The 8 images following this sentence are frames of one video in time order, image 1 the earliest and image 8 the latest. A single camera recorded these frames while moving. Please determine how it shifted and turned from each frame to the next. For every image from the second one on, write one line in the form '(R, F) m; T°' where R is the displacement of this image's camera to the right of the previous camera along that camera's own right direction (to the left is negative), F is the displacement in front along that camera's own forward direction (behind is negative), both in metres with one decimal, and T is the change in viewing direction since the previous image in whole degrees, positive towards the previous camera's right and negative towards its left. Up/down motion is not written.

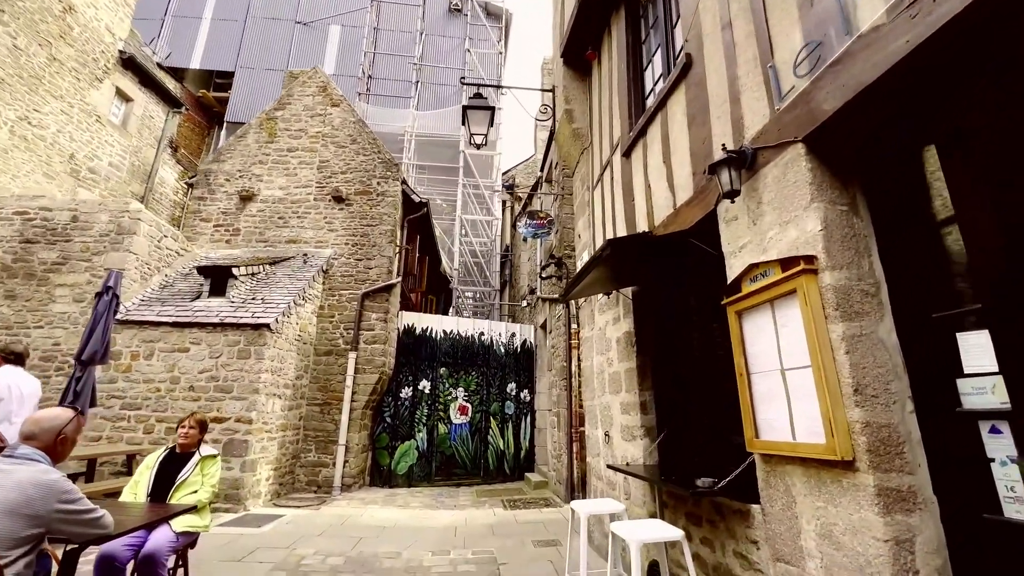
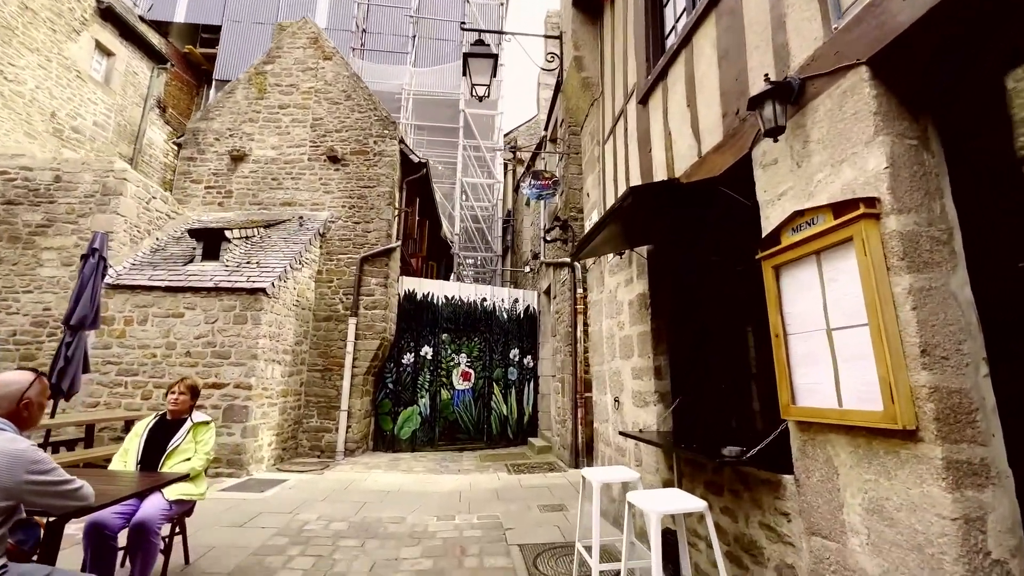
(0.0, +0.2) m; 0°
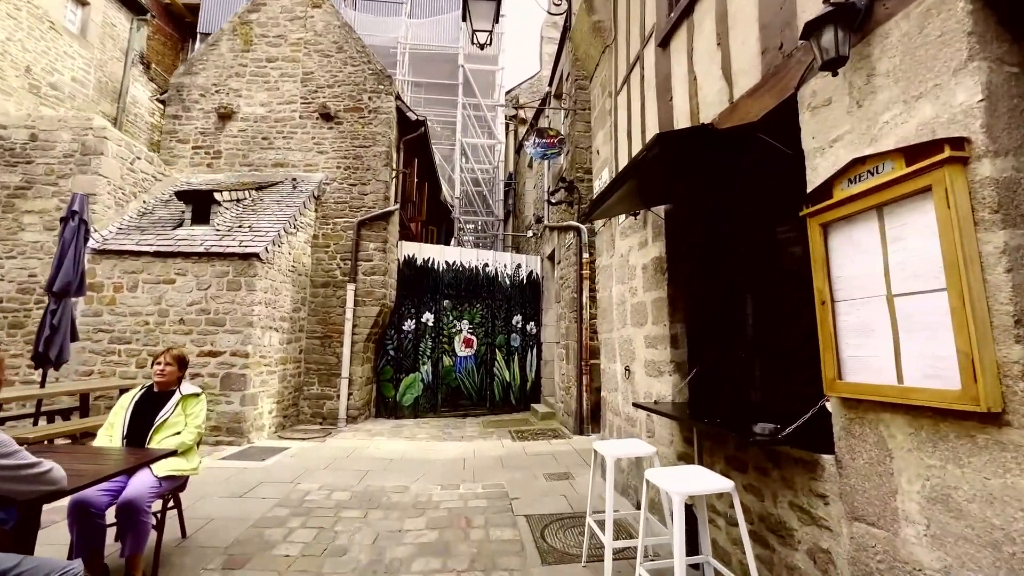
(0.0, +0.2) m; 0°
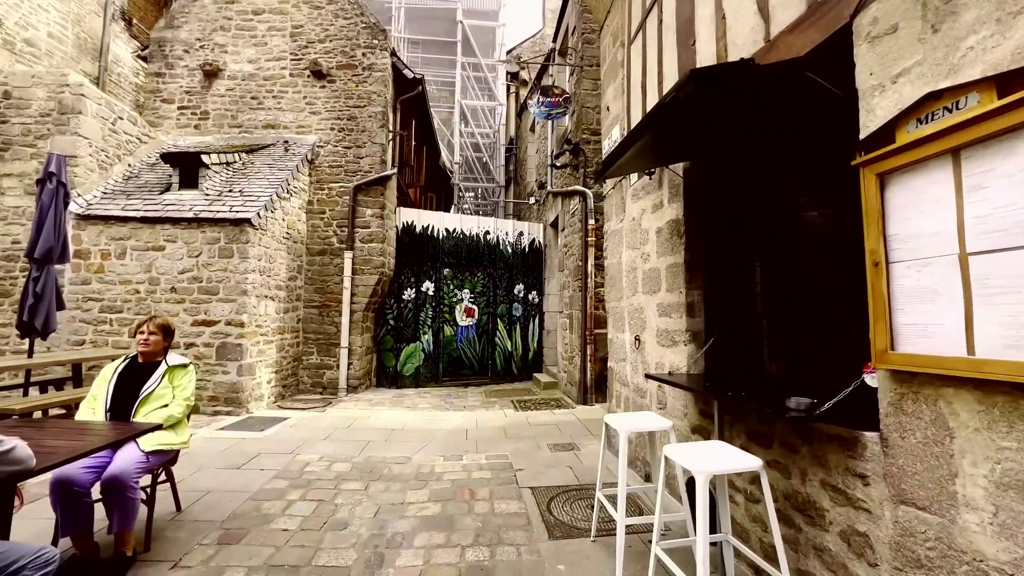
(0.0, +0.2) m; 0°
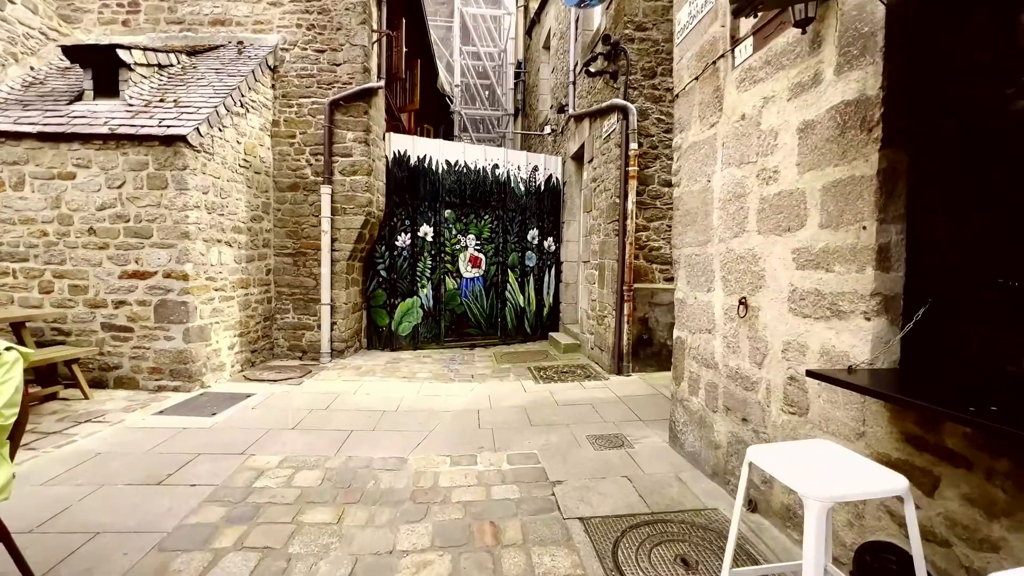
(-0.2, +1.3) m; 0°
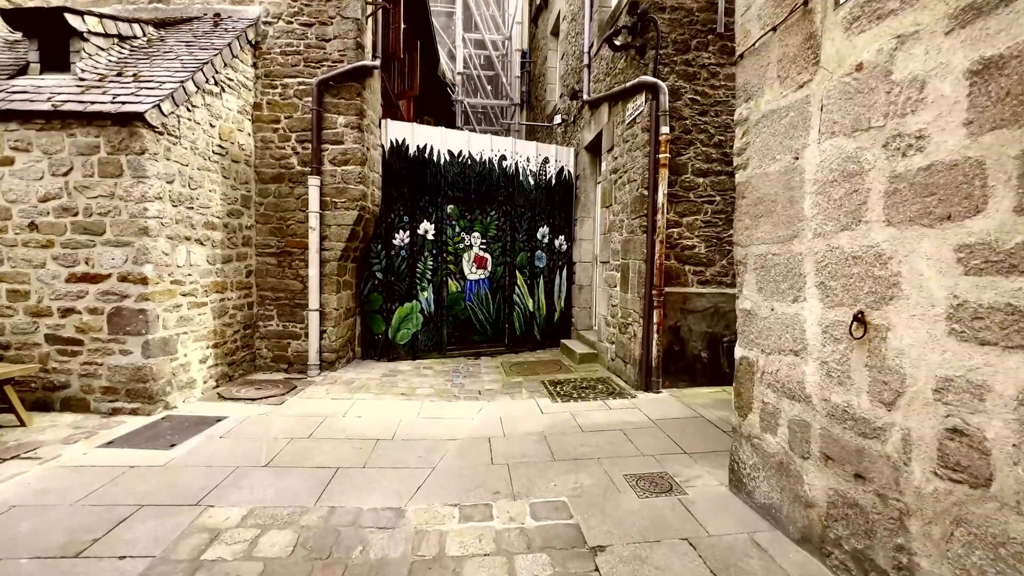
(-0.1, +0.6) m; 0°
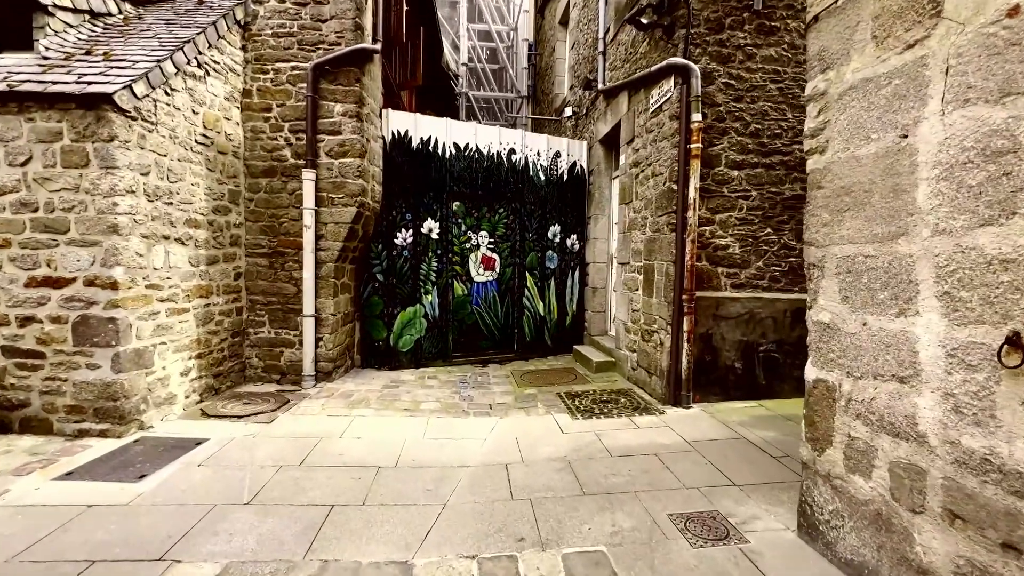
(-0.1, +0.4) m; 0°
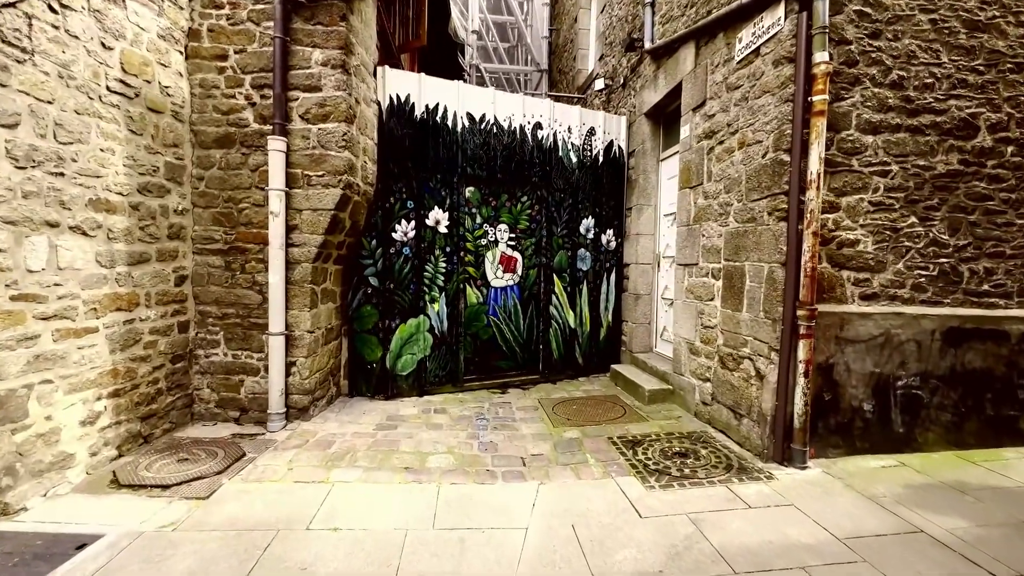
(-0.3, +1.2) m; 0°
